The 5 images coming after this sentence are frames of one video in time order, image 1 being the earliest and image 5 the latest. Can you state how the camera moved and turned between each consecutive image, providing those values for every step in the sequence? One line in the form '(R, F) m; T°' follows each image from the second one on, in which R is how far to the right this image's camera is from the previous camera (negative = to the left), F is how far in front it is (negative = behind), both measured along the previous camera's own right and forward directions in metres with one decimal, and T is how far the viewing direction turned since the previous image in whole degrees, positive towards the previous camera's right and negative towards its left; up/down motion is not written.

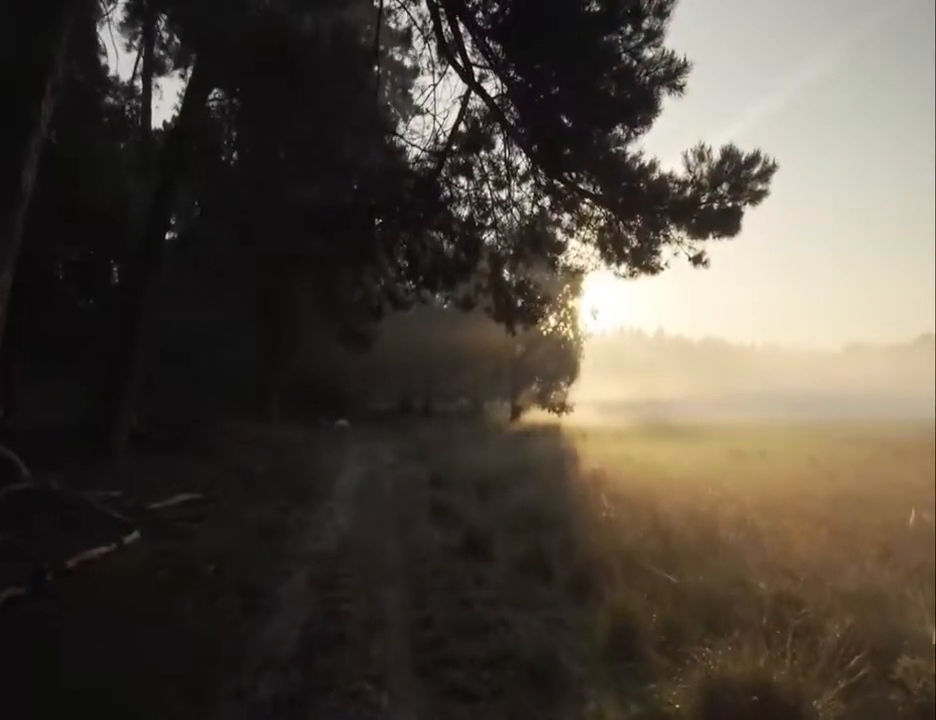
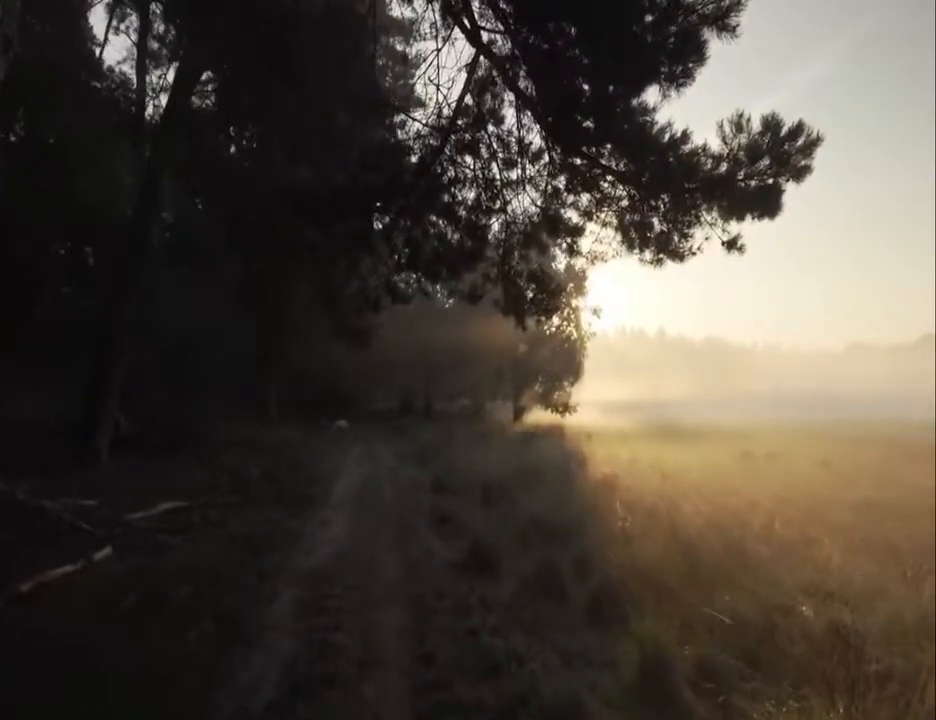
(-0.1, +1.1) m; 0°
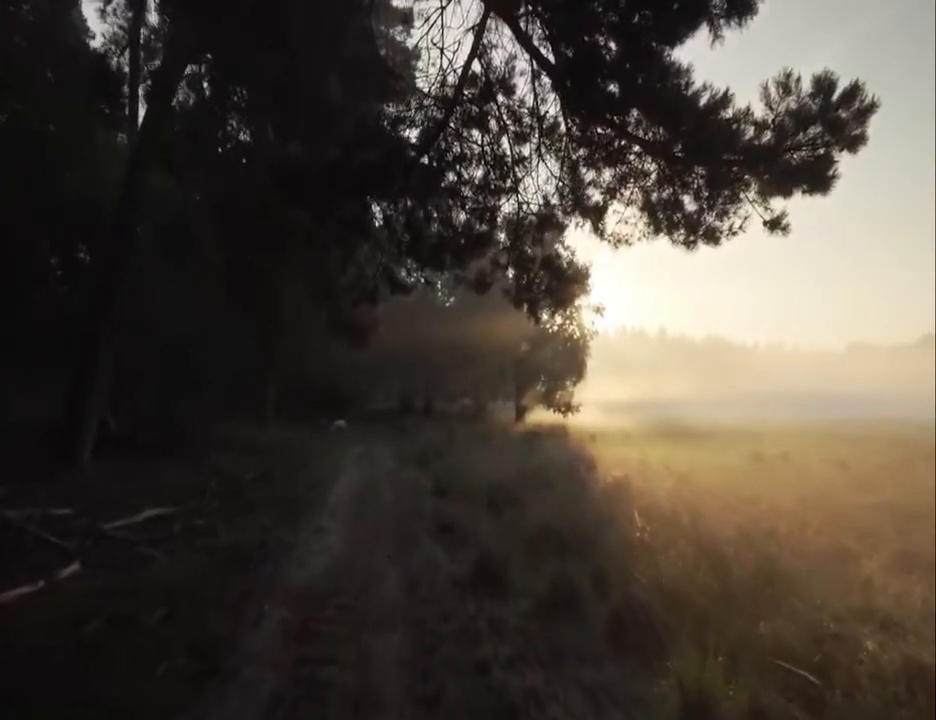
(-0.1, +1.0) m; 0°
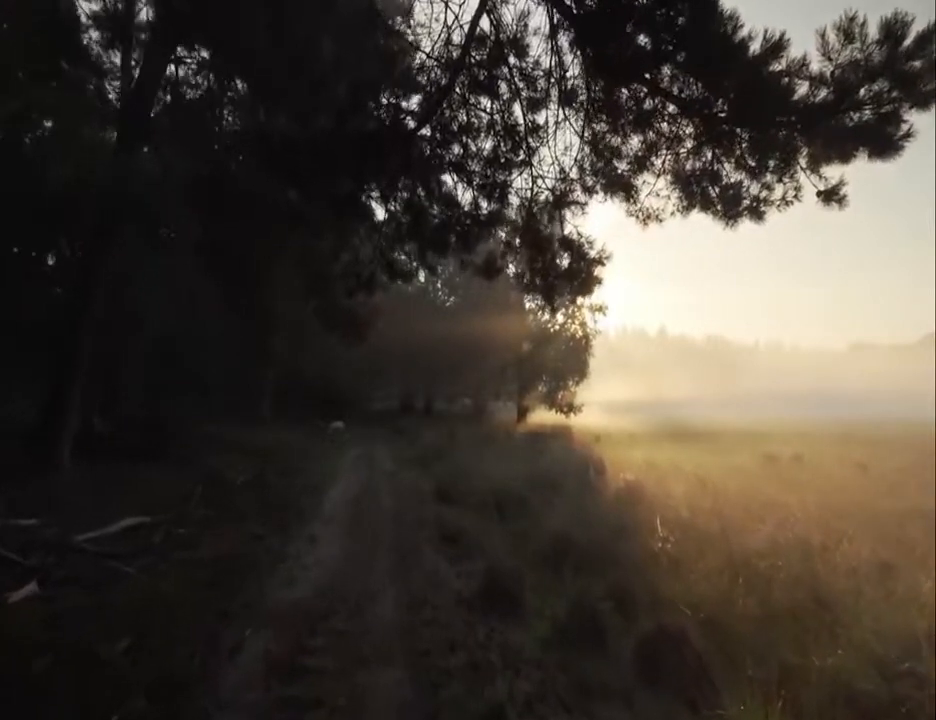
(-0.1, +1.0) m; 0°
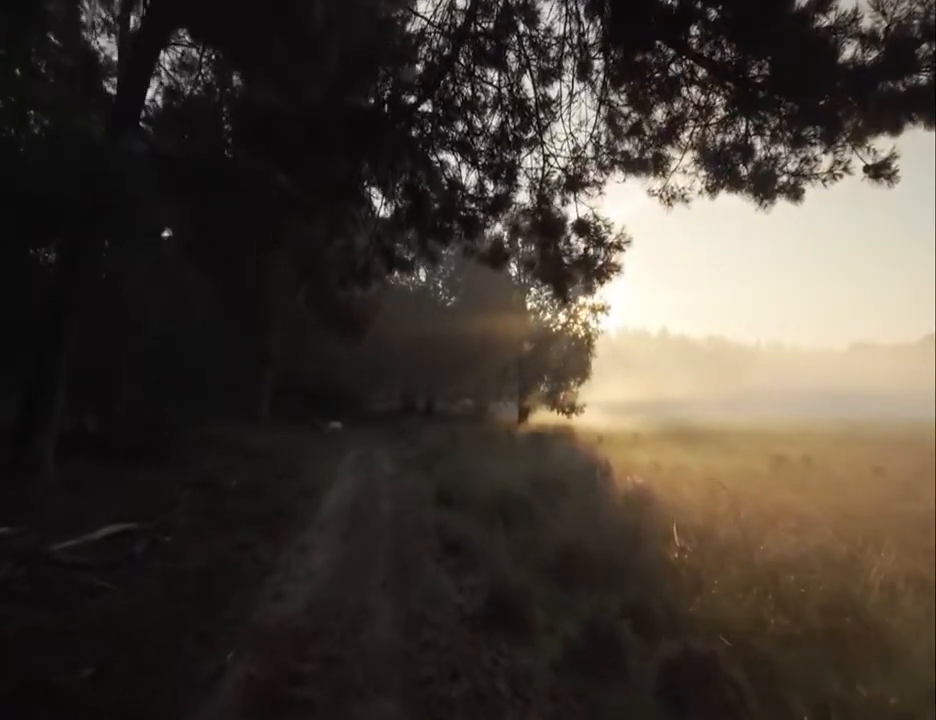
(0.0, +0.7) m; 0°
